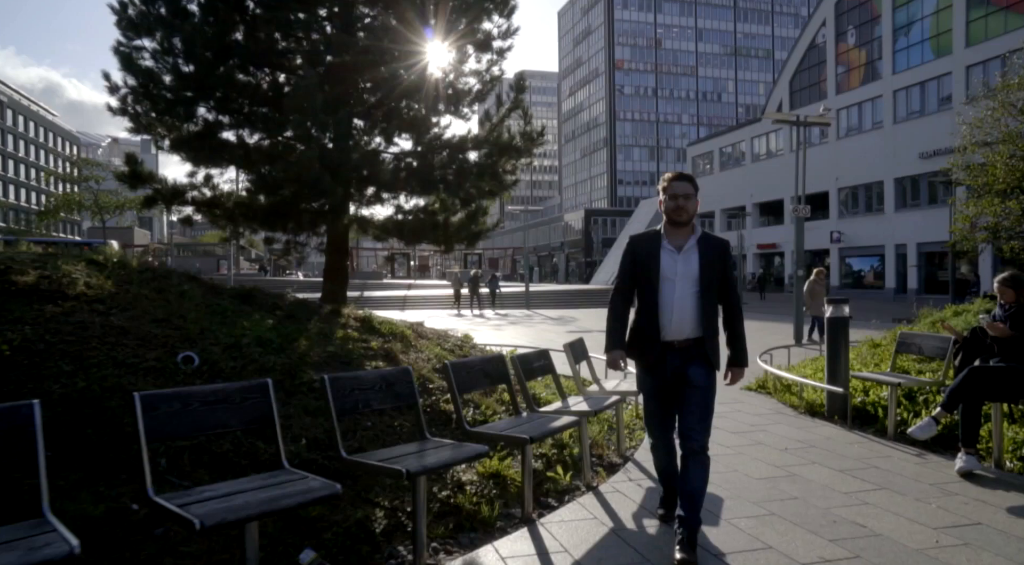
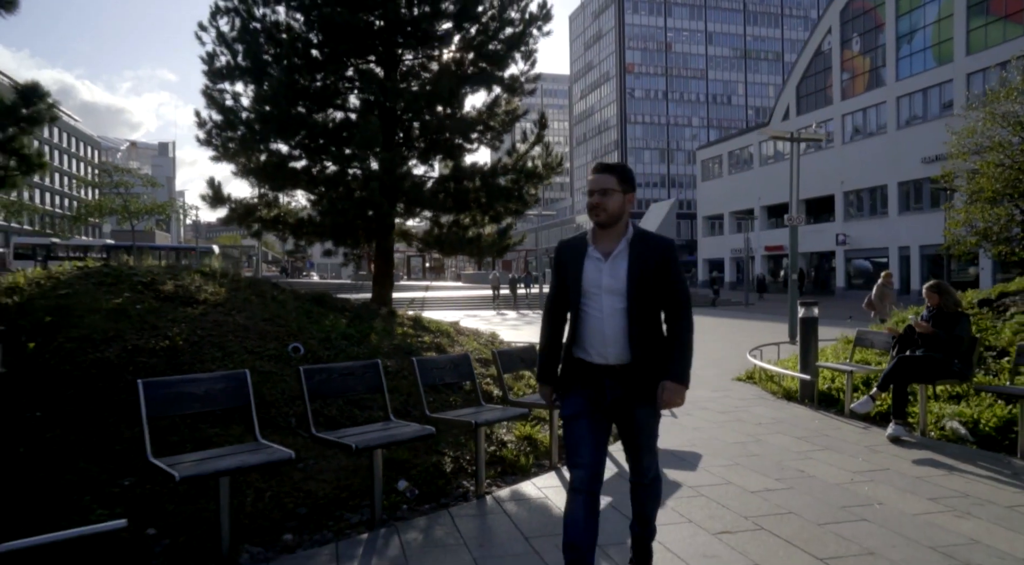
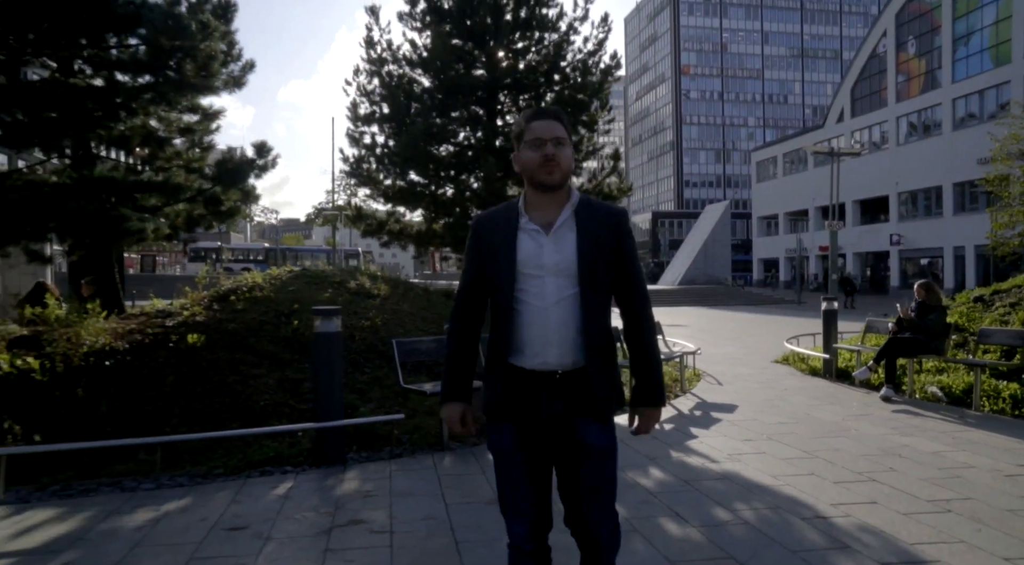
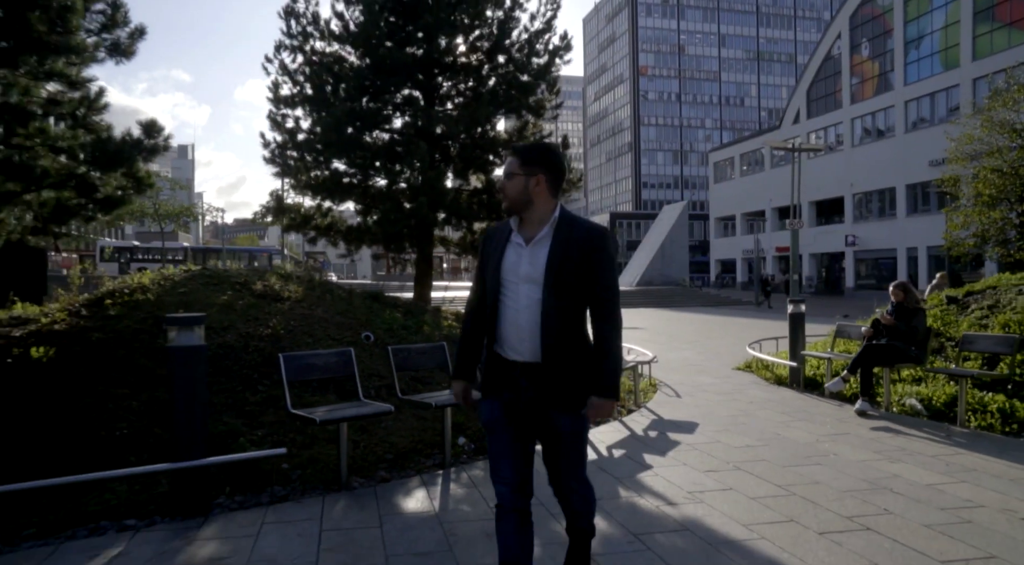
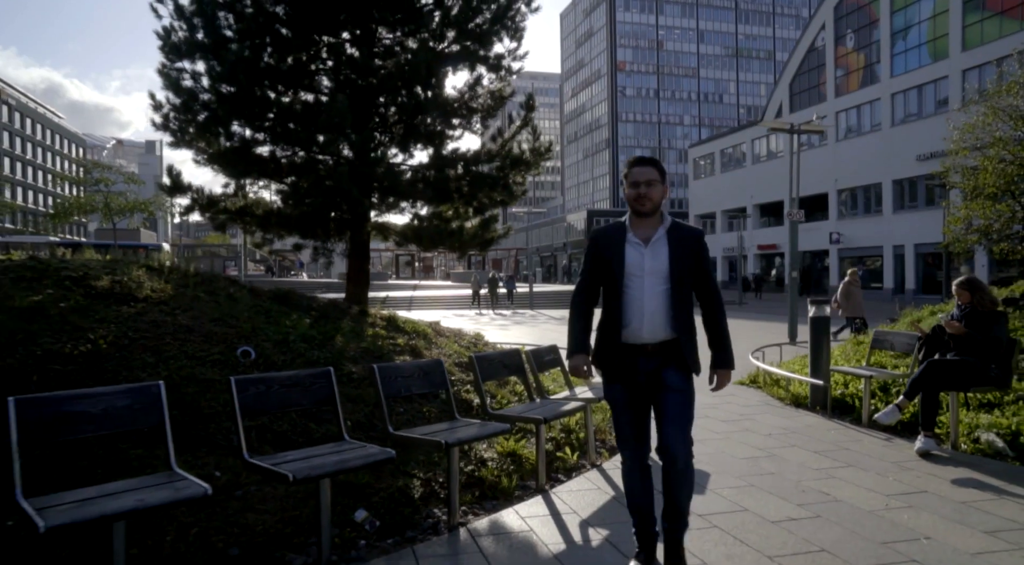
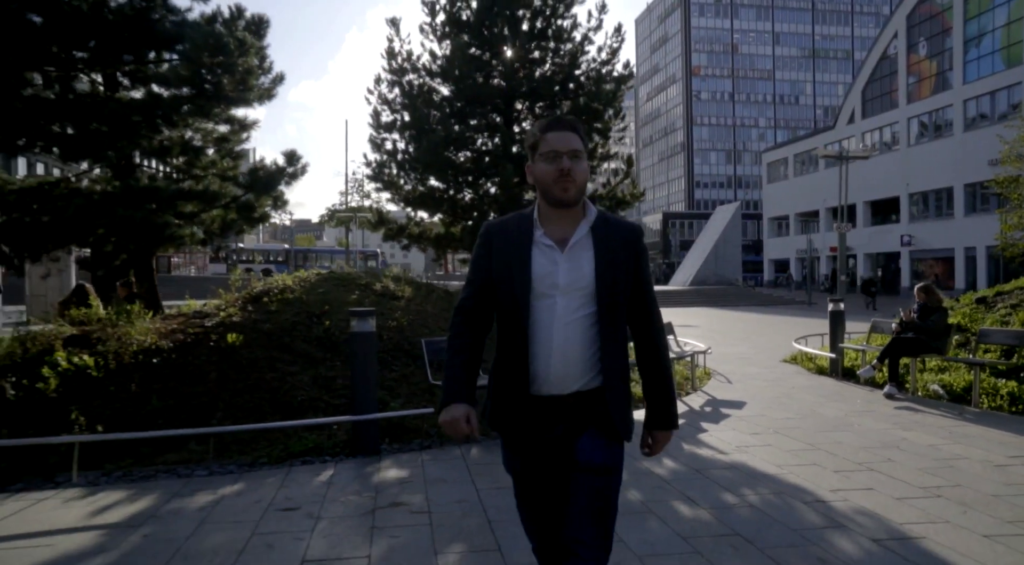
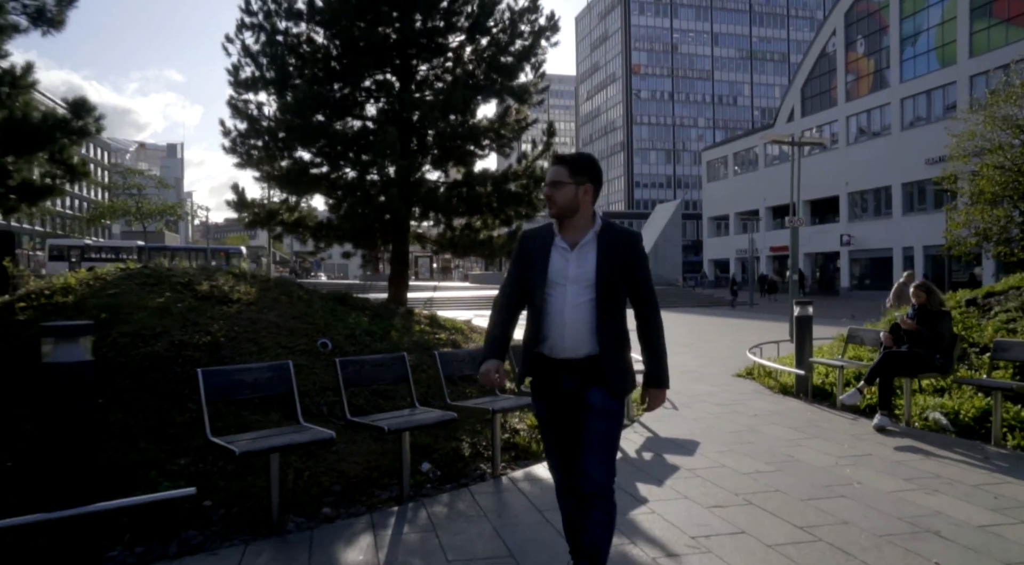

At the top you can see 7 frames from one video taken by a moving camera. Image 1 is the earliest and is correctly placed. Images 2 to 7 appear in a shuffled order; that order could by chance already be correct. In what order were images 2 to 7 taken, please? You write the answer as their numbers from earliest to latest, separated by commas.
5, 2, 7, 4, 3, 6
